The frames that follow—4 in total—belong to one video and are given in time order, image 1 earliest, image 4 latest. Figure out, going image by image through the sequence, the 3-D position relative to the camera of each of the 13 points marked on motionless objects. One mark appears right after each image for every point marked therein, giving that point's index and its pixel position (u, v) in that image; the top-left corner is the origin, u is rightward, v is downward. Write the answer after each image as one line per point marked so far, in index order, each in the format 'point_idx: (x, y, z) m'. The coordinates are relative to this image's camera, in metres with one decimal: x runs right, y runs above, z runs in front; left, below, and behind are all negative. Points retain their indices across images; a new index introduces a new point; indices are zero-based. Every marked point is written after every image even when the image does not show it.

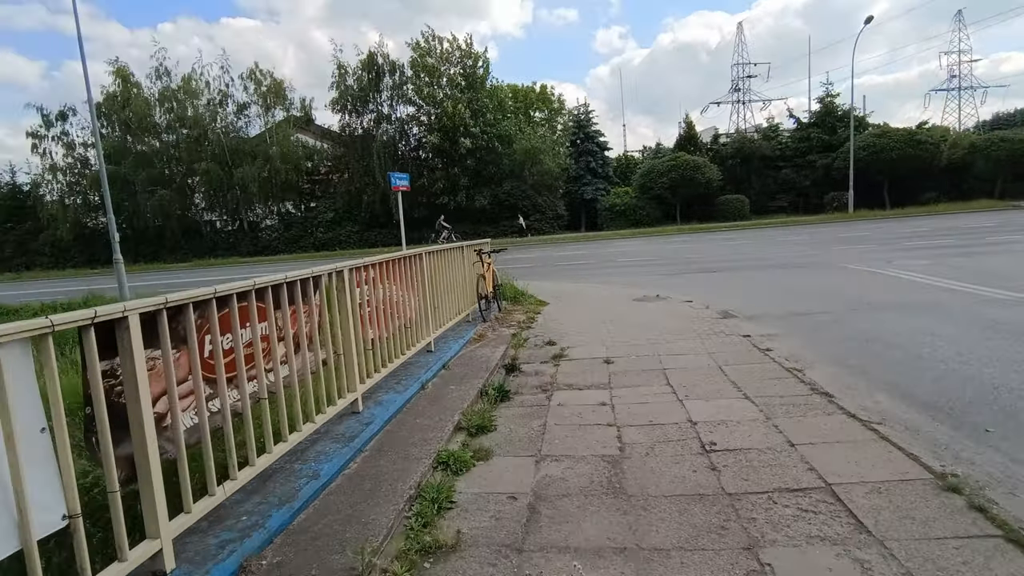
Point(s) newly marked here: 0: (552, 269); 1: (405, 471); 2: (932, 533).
0: (+1.2, +0.6, +17.9) m
1: (-0.7, -1.1, +3.6) m
2: (+1.9, -1.1, +2.7) m
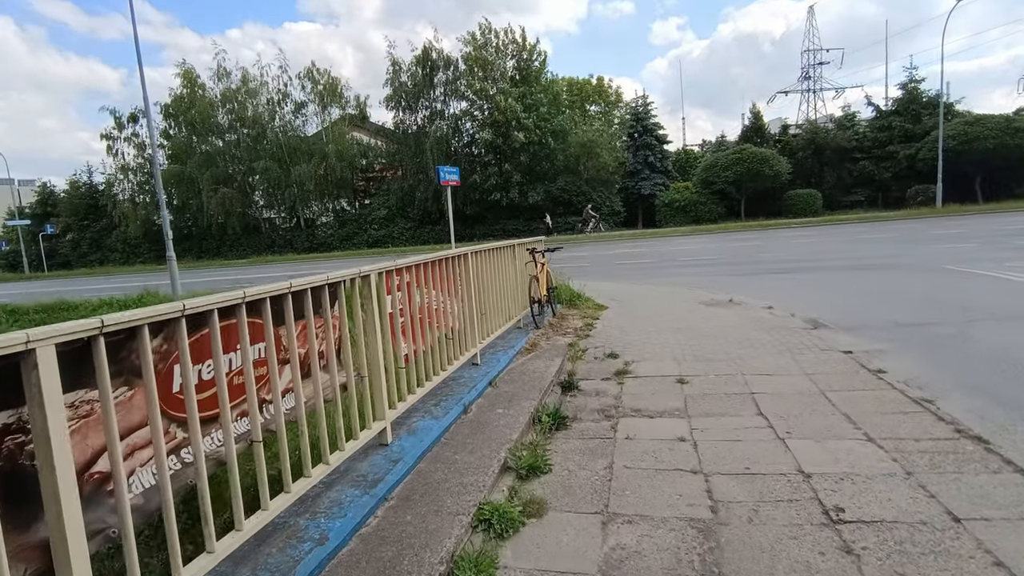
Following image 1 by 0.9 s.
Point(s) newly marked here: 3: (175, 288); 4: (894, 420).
0: (+2.8, +0.6, +16.9) m
1: (-0.4, -1.2, +2.8) m
2: (+2.1, -1.2, +1.7) m
3: (-9.1, 0.0, +15.6) m
4: (+2.7, -0.9, +4.1) m
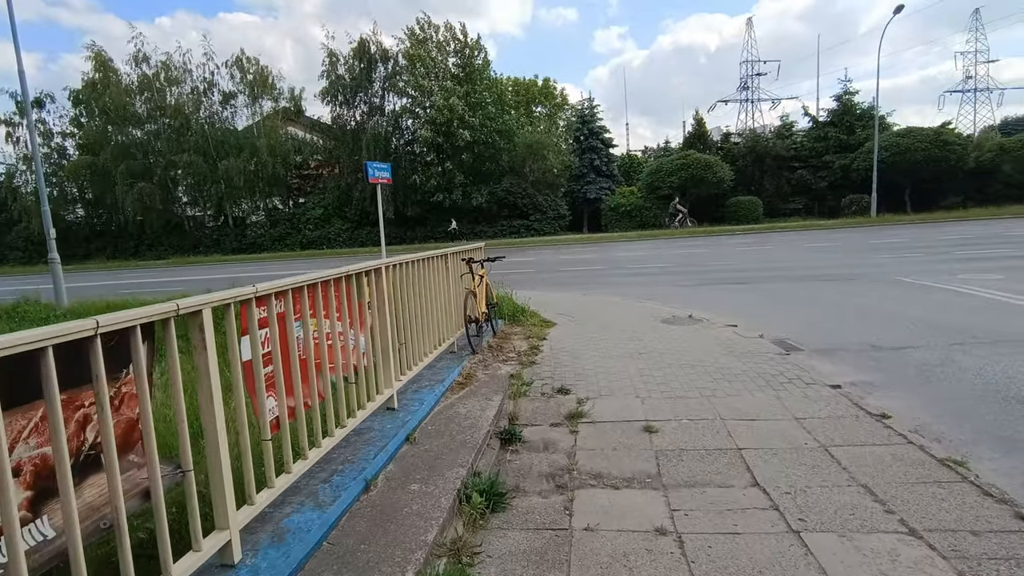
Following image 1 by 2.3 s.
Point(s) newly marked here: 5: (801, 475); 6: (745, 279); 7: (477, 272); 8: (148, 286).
0: (+1.2, +0.3, +15.9) m
1: (-0.7, -1.4, +1.6) m
2: (+1.9, -1.4, +0.7) m
3: (-10.6, -0.2, +13.5) m
4: (+2.3, -1.1, +3.1) m
5: (+1.8, -1.1, +3.5) m
6: (+5.5, +0.2, +13.7) m
7: (-0.4, +0.2, +7.2) m
8: (-12.0, +0.1, +19.1) m
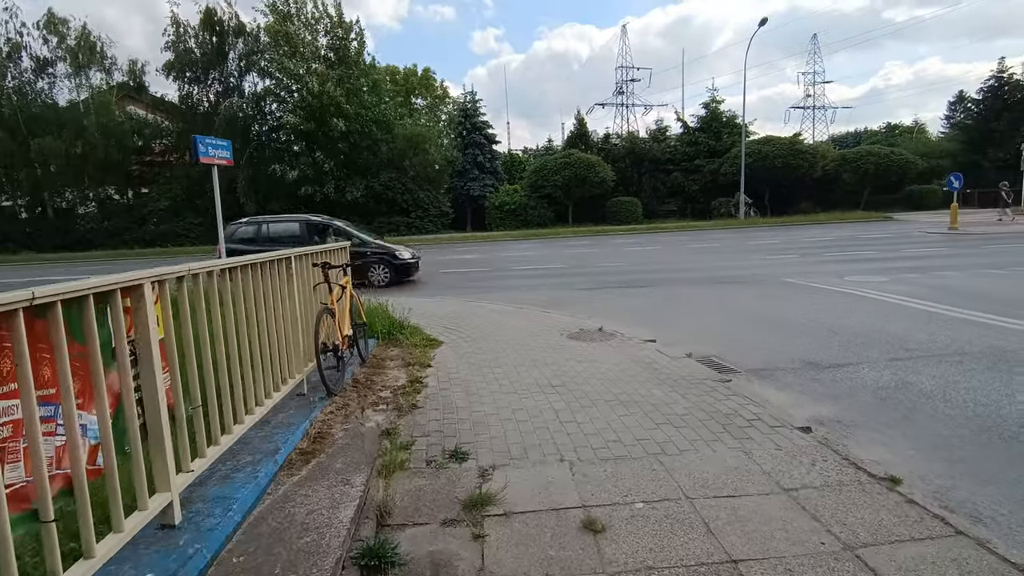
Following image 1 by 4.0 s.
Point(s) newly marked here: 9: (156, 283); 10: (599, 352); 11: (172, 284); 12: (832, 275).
0: (-1.8, +0.2, +14.2) m
1: (-0.7, -1.5, -0.2) m
2: (+2.0, -1.5, -0.6) m
3: (-12.8, -0.4, +9.5) m
4: (+1.9, -1.2, +1.9) m
5: (+1.3, -1.2, +2.2) m
6: (+2.9, +0.1, +12.9) m
7: (-1.6, +0.1, +5.4) m
8: (-15.3, -0.1, +14.7) m
9: (-1.6, 0.0, +2.7) m
10: (+1.0, -0.7, +6.4) m
11: (-1.6, 0.0, +2.9) m
12: (+7.0, +0.3, +12.7) m
